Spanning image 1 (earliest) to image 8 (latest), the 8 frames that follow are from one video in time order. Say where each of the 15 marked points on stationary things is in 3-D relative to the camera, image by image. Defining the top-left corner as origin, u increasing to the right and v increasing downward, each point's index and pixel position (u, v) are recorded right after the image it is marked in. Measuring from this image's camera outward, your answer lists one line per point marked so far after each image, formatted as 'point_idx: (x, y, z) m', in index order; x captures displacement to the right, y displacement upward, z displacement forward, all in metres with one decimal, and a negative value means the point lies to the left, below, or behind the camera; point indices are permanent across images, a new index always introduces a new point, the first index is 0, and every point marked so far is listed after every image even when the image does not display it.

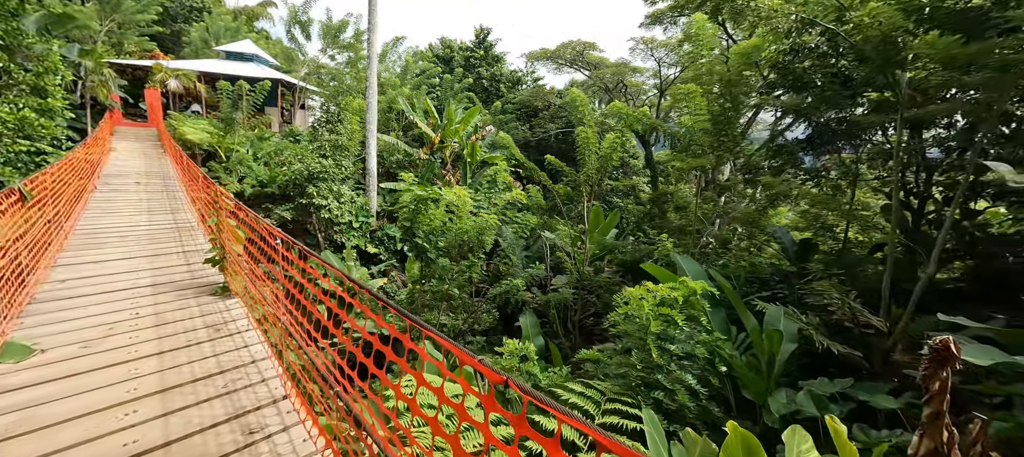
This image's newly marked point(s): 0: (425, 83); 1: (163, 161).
0: (-2.6, +4.3, +10.9) m
1: (-6.9, +1.4, +7.3) m
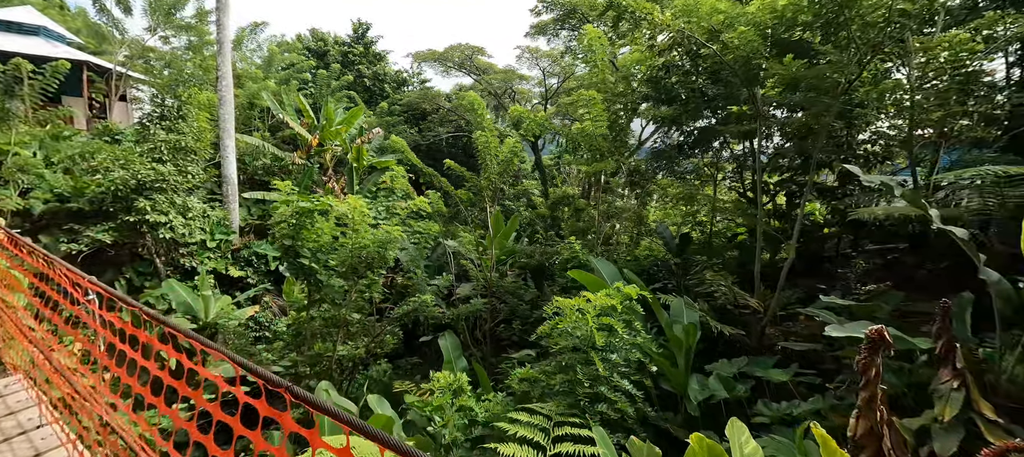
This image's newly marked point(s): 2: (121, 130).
0: (-5.6, +3.9, +9.5) m
1: (-8.6, +0.8, +4.8) m
2: (-7.7, +2.0, +7.2) m
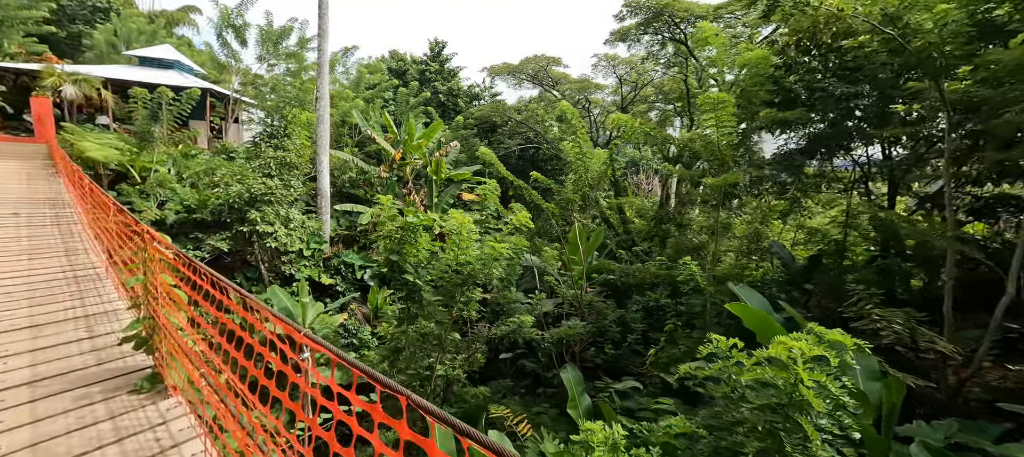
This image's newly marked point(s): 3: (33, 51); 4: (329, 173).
0: (-3.6, +3.7, +10.0) m
1: (-7.3, +0.7, +5.8) m
2: (-6.1, +1.8, +8.0) m
3: (-11.9, +4.4, +9.0) m
4: (-3.3, +1.0, +6.5) m
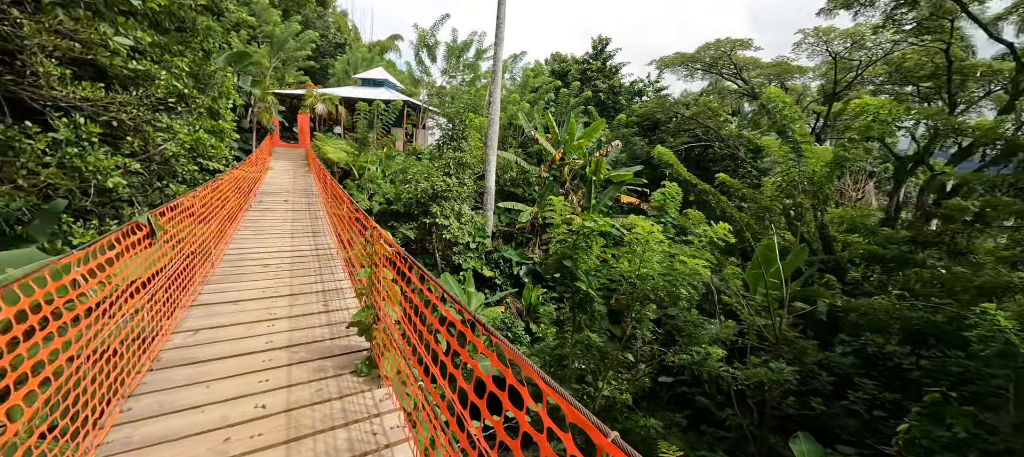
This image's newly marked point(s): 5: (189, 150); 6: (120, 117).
0: (+0.9, +3.7, +10.3) m
1: (-4.3, +1.0, +7.7) m
2: (-2.3, +2.0, +9.4) m
3: (-7.1, +5.0, +12.4) m
4: (-0.3, +1.1, +6.9) m
5: (-3.2, +0.8, +3.6) m
6: (-2.8, +0.8, +2.6) m
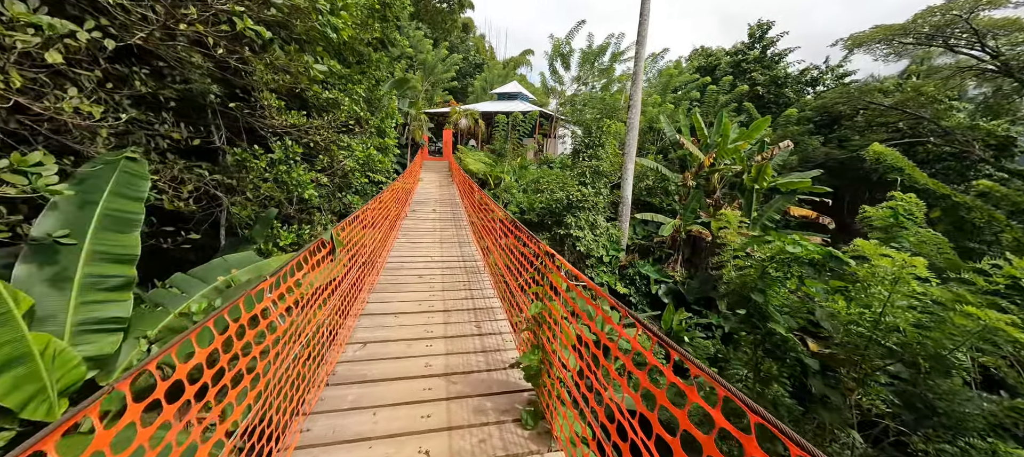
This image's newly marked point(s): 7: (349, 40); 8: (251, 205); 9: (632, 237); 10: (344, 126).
0: (+4.4, +3.3, +9.2) m
1: (-1.4, +0.9, +8.4) m
2: (+1.0, +1.8, +9.3) m
3: (-2.5, +4.8, +13.7) m
4: (+2.1, +0.8, +6.4) m
5: (-1.7, +0.7, +4.1) m
6: (-1.7, +0.8, +3.1) m
7: (-1.7, +1.9, +3.8) m
8: (-1.9, +0.2, +2.6) m
9: (+2.3, -0.2, +7.0) m
10: (-1.7, +1.0, +3.6) m
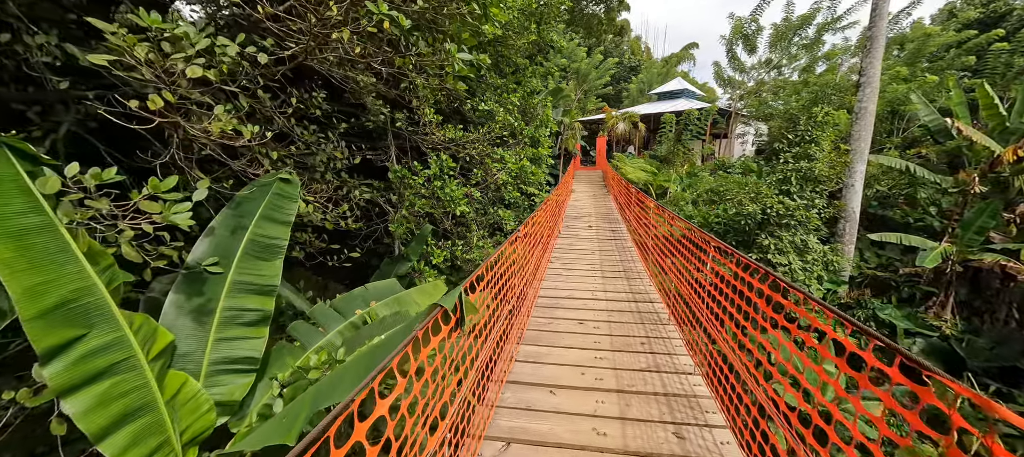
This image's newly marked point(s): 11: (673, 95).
0: (+7.7, +2.8, +6.3) m
1: (+1.9, +0.6, +7.7) m
2: (+4.6, +1.4, +7.6) m
3: (+3.1, +4.3, +13.2) m
4: (+4.4, +0.5, +4.5) m
5: (0.0, +0.5, +3.9) m
6: (-0.3, +0.6, +2.9) m
7: (-0.1, +1.8, +3.6) m
8: (-0.8, 0.0, +2.6) m
9: (+4.8, -0.5, +5.0) m
10: (-0.1, +0.9, +3.5) m
11: (+5.0, +4.2, +11.5) m
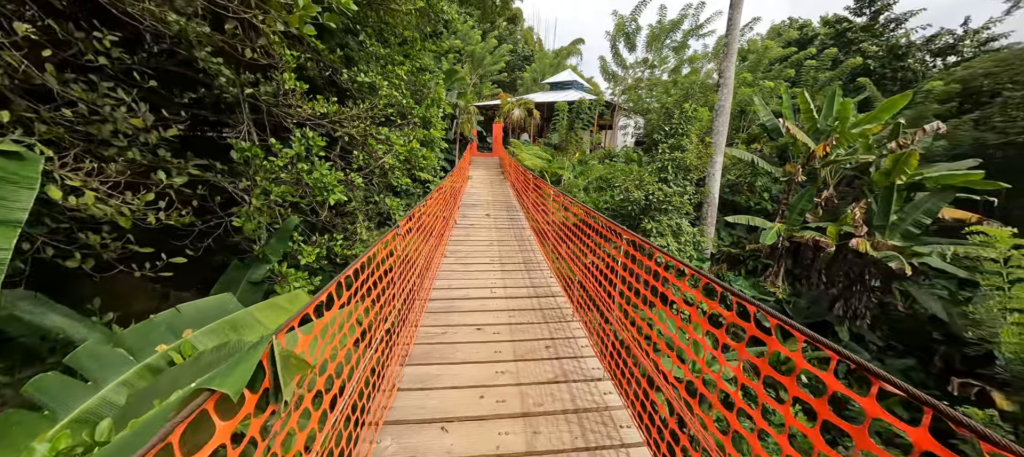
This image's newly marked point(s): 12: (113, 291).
0: (+5.7, +3.2, +7.7) m
1: (-0.2, +0.8, +7.6) m
2: (+2.4, +1.7, +8.3) m
3: (-0.5, +4.8, +13.1) m
4: (+3.0, +0.8, +5.2) m
5: (-1.0, +0.6, +3.5) m
6: (-1.1, +0.7, +2.4) m
7: (-1.0, +1.9, +3.1) m
8: (-1.4, +0.1, +2.0) m
9: (+3.3, -0.3, +5.9) m
10: (-1.1, +0.9, +3.0) m
11: (+1.7, +4.6, +11.9) m
12: (-2.0, -0.3, +1.8) m
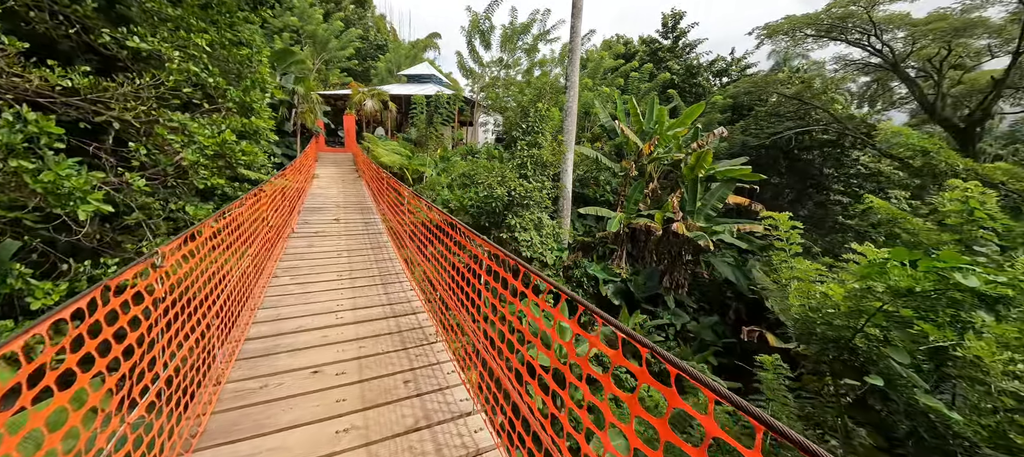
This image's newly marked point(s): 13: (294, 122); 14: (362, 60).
0: (+2.4, +3.5, +8.9) m
1: (-2.9, +0.8, +6.8) m
2: (-0.8, +1.8, +8.3) m
3: (-5.3, +4.7, +11.8) m
4: (+1.0, +0.9, +5.7) m
5: (-2.2, +0.5, +2.6) m
6: (-1.9, +0.5, +1.6) m
7: (-2.2, +1.7, +2.3) m
8: (-2.0, -0.1, +1.2) m
9: (+1.1, -0.1, +6.4) m
10: (-2.1, +0.8, +2.2) m
11: (-2.8, +4.7, +11.5) m
12: (-2.4, -0.5, +0.8) m
13: (-4.5, +2.2, +7.6) m
14: (-6.3, +7.1, +15.3) m
